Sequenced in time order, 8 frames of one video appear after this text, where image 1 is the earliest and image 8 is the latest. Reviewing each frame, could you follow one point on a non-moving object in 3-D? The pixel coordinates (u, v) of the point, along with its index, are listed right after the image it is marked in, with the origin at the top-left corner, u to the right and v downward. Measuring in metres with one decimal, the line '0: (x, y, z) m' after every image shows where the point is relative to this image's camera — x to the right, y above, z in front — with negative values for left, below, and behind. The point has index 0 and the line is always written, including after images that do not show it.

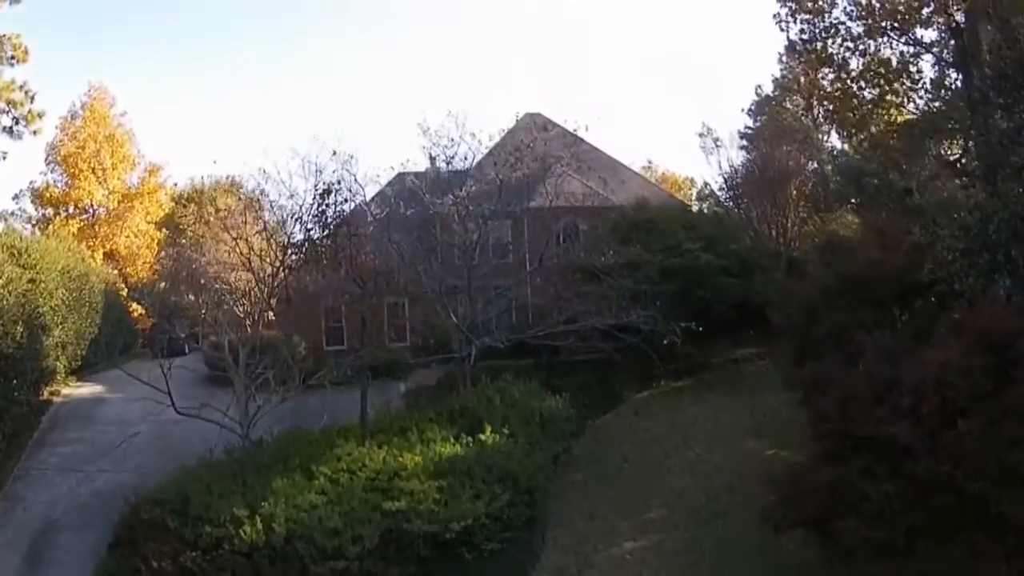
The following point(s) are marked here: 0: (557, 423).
0: (+0.8, -2.4, +15.8) m
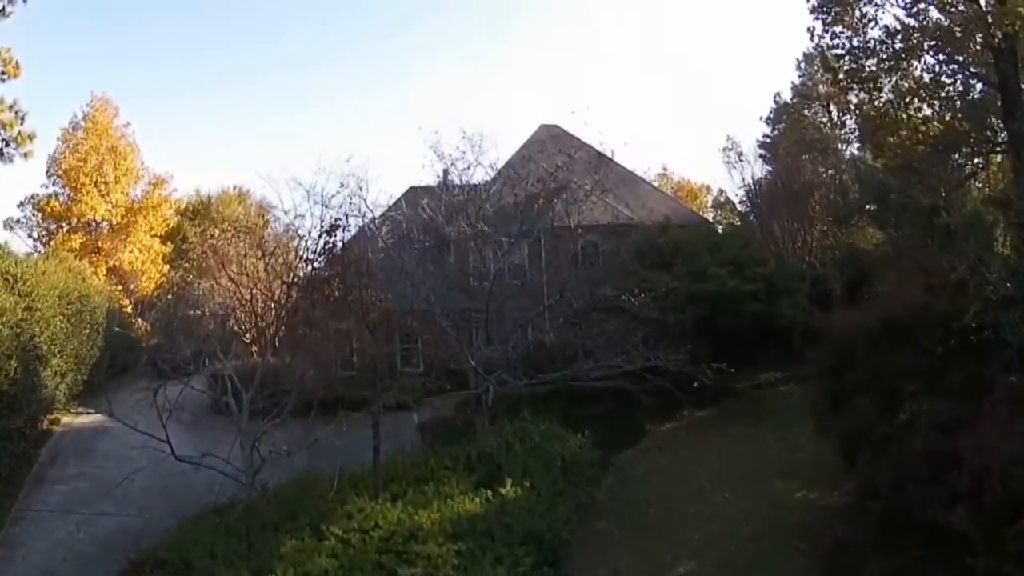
0: (+1.1, -3.0, +15.0) m
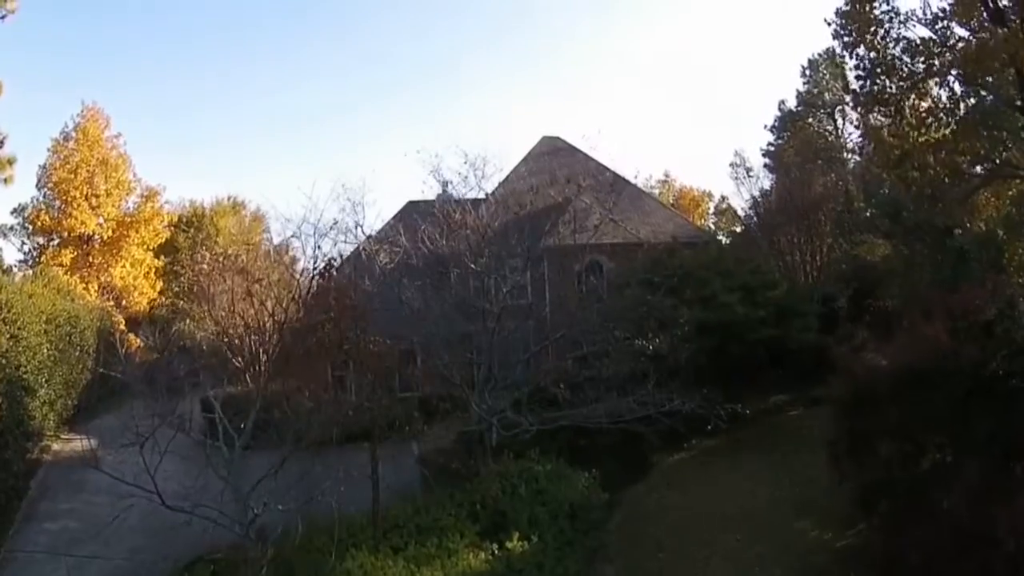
0: (+1.2, -3.6, +14.4) m
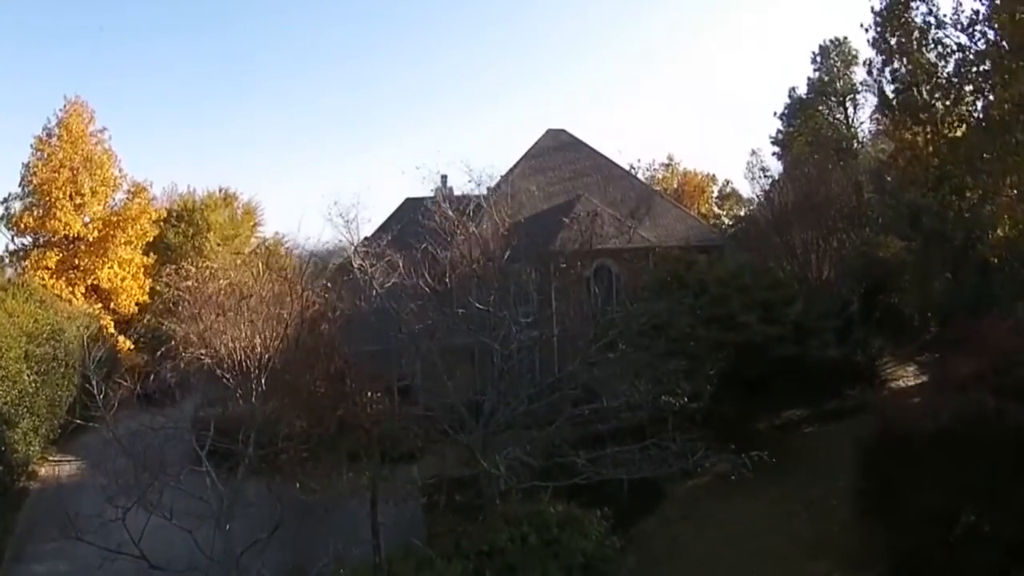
0: (+1.3, -4.1, +13.6) m
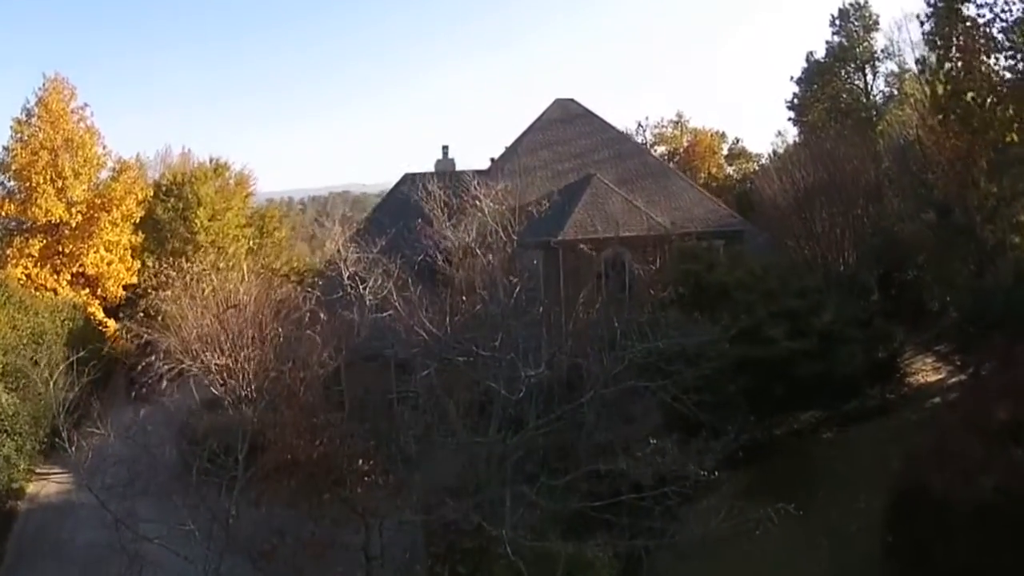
0: (+1.4, -4.7, +12.9) m
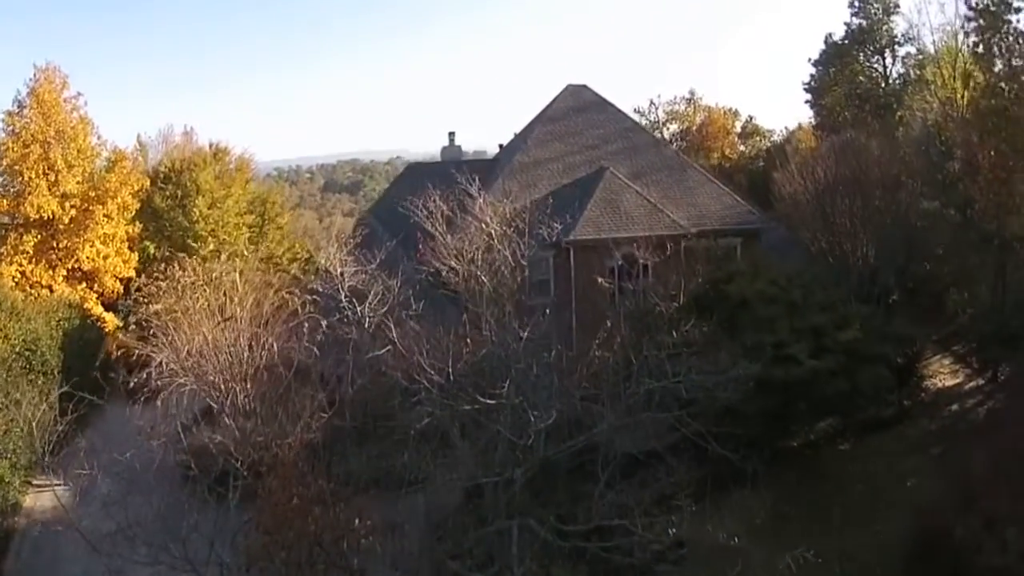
0: (+1.5, -5.1, +12.4) m
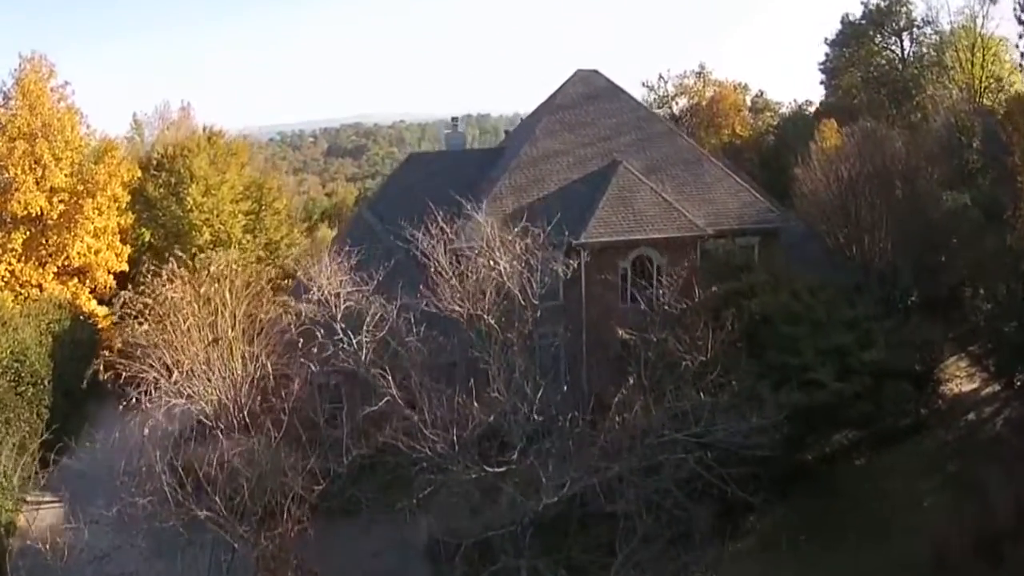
0: (+1.4, -5.7, +12.0) m
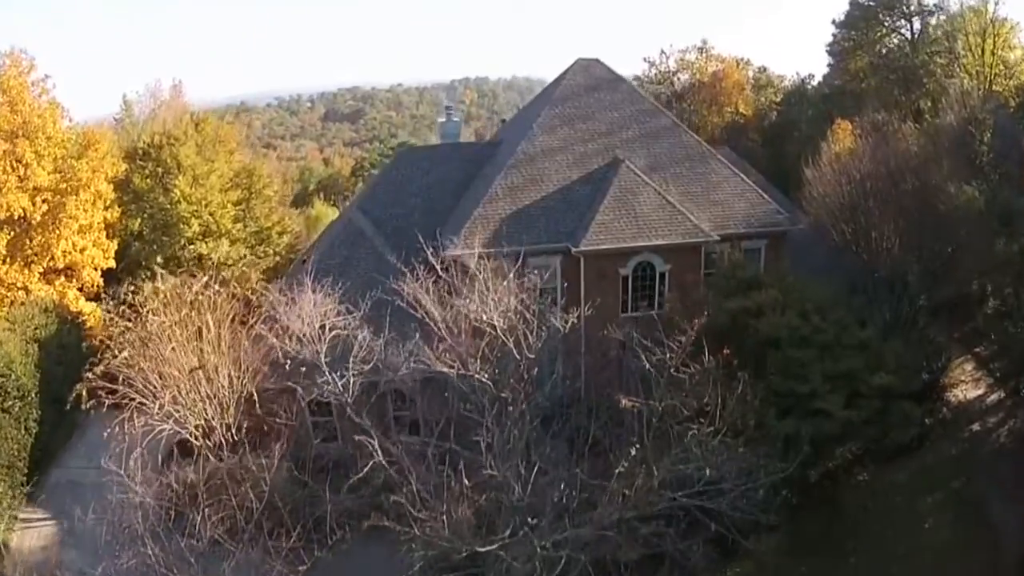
0: (+1.3, -6.3, +11.7) m
